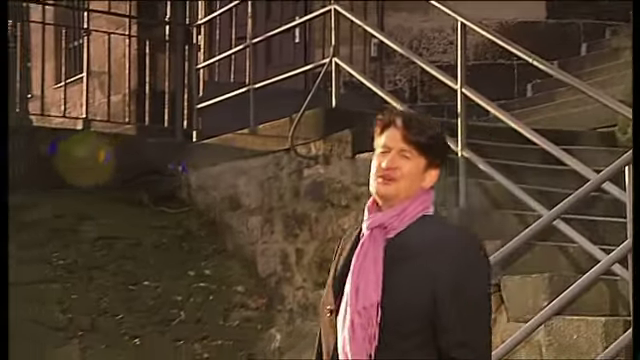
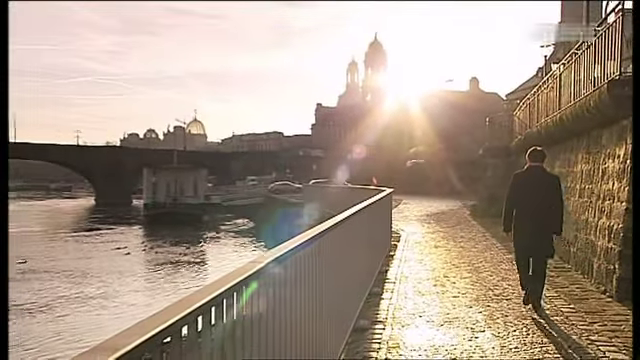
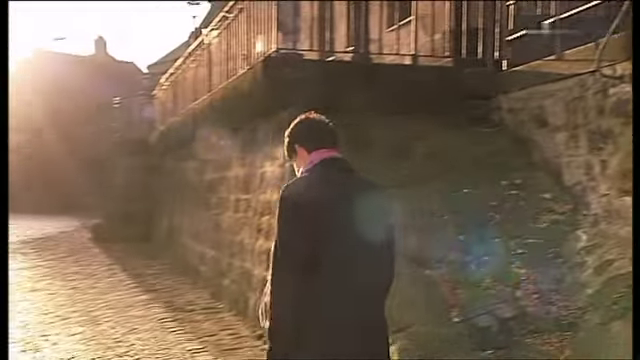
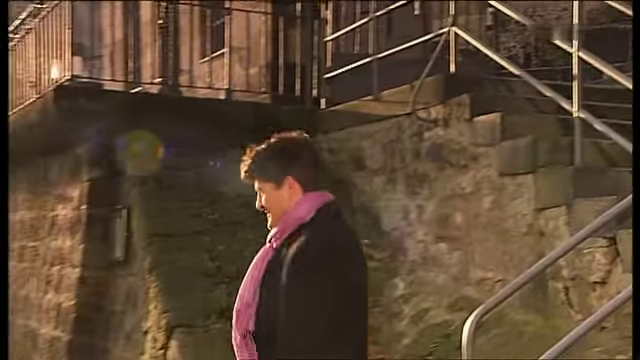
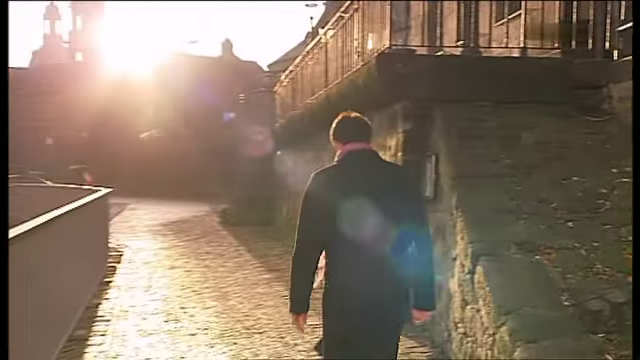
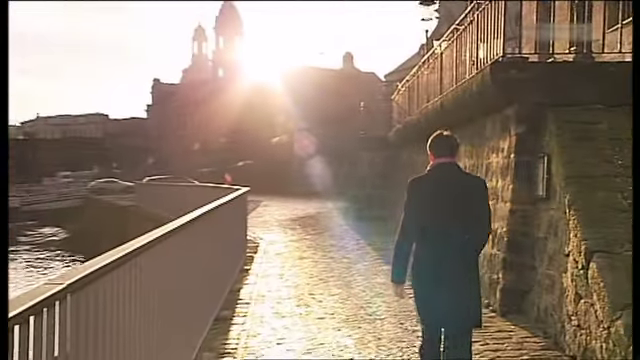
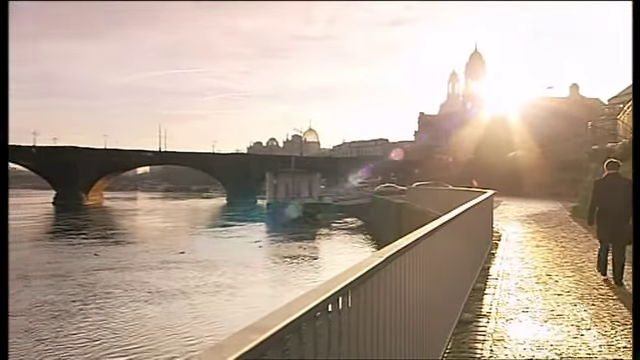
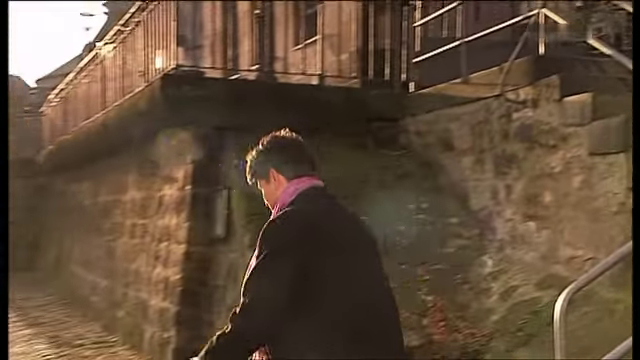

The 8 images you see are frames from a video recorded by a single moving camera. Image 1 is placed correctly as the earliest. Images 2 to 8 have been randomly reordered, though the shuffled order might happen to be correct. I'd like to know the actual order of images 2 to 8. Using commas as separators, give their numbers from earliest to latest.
4, 8, 3, 5, 6, 2, 7
